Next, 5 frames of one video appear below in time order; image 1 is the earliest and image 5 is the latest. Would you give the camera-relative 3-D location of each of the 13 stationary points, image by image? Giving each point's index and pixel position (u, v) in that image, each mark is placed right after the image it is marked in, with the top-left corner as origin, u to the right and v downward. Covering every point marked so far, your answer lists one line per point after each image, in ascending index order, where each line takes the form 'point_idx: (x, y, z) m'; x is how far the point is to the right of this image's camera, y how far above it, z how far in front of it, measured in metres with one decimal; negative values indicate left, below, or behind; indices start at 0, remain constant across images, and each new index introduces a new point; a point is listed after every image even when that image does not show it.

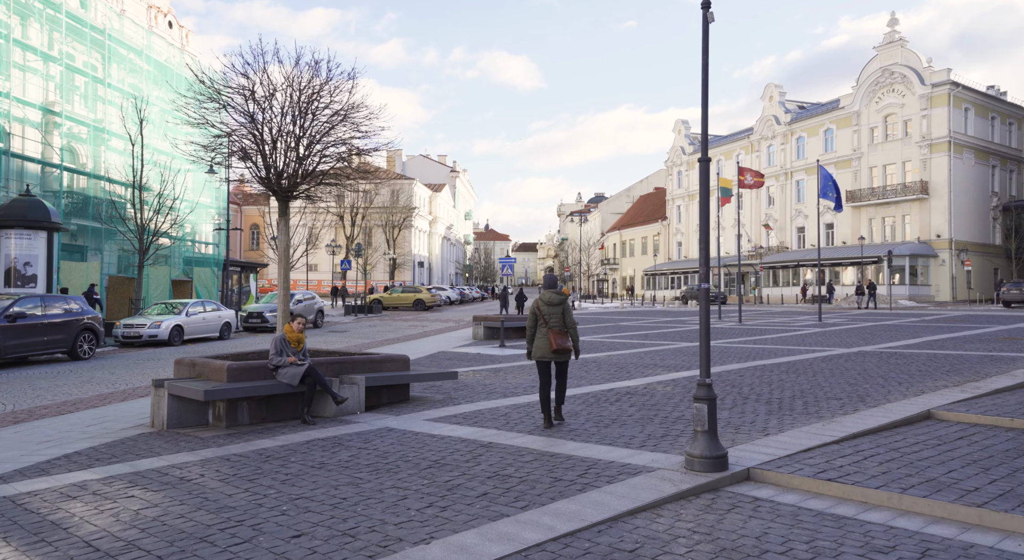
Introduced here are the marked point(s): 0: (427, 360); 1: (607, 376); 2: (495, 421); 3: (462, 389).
0: (-1.8, -1.8, +16.7) m
1: (+1.7, -1.7, +13.7) m
2: (-0.2, -1.6, +8.9) m
3: (-0.8, -1.7, +11.8) m
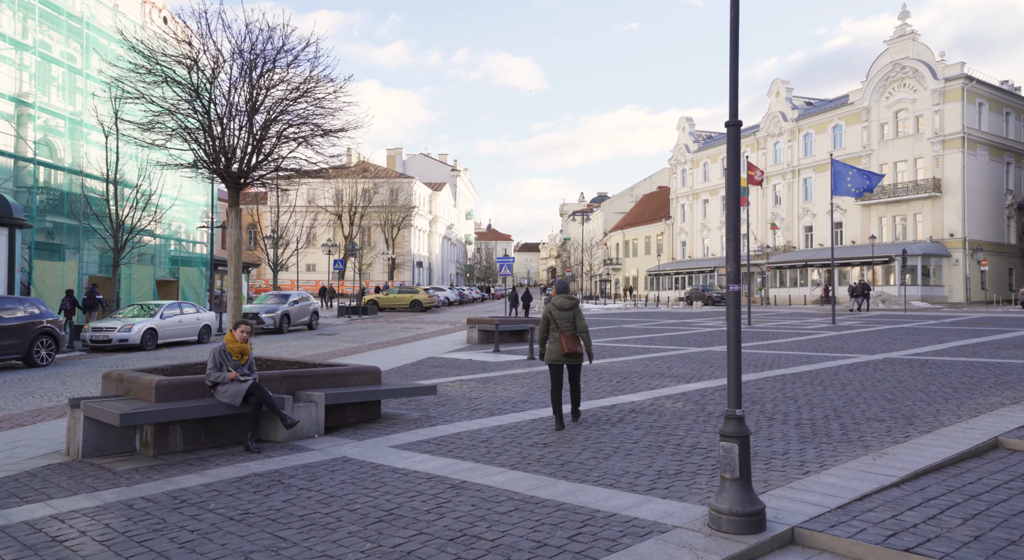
0: (-2.0, -1.8, +15.2) m
1: (+1.5, -1.7, +12.2) m
2: (-0.3, -1.6, +7.4) m
3: (-0.9, -1.7, +10.4) m
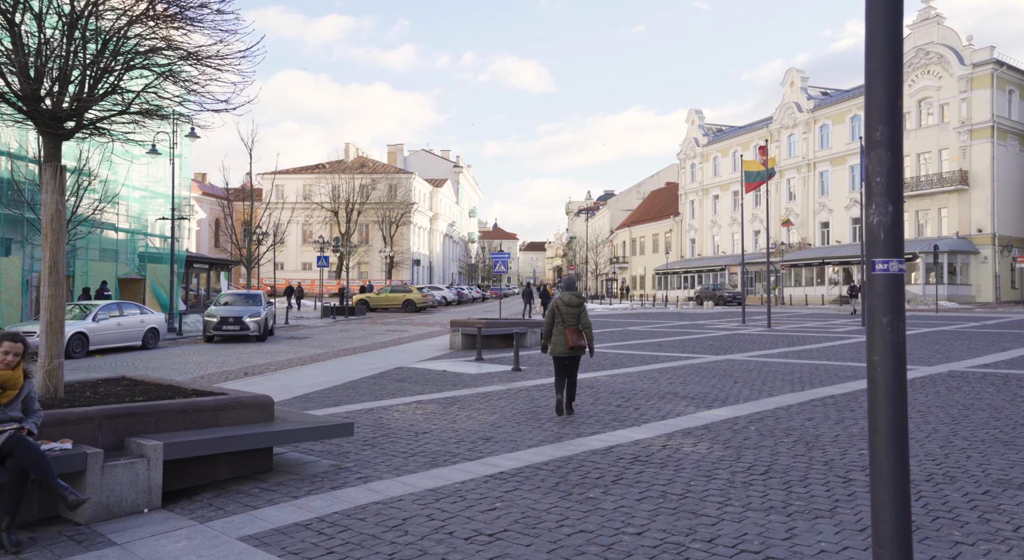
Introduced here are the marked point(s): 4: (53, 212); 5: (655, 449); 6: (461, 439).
0: (-2.4, -1.7, +12.3) m
1: (+1.1, -1.6, +9.2) m
2: (-0.8, -1.5, +4.5) m
3: (-1.3, -1.6, +7.4) m
4: (-3.7, +0.5, +6.4) m
5: (+1.3, -1.6, +7.2) m
6: (-0.5, -1.6, +8.0) m
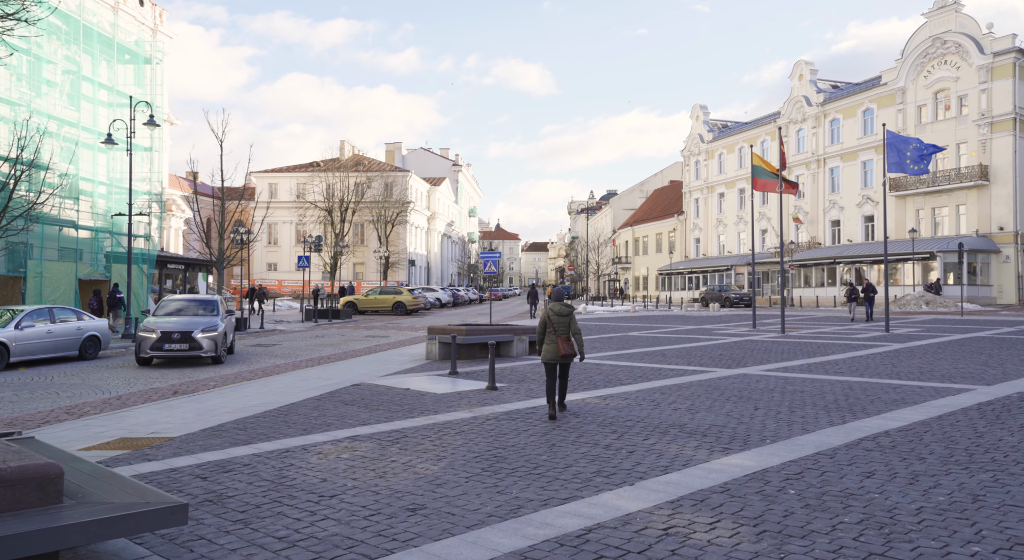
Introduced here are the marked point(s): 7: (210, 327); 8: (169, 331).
0: (-2.8, -1.7, +9.9) m
1: (+0.7, -1.6, +6.9) m
2: (-1.3, -1.6, +2.1) m
3: (-1.8, -1.6, +5.1) m
4: (-4.2, +0.5, +4.0) m
5: (+0.9, -1.6, +4.8) m
6: (-1.0, -1.7, +5.6) m
7: (-8.1, -1.0, +20.9) m
8: (-8.0, -1.1, +18.4) m
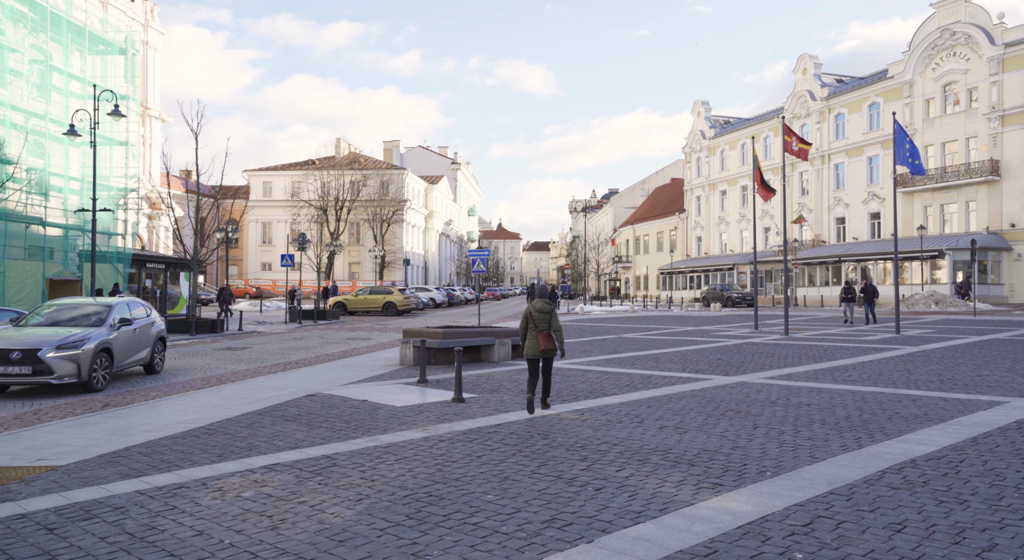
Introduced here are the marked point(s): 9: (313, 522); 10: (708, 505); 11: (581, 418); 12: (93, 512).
0: (-3.2, -1.7, +8.5) m
1: (+0.2, -1.6, +5.5) m
2: (-1.7, -1.5, +0.7) m
3: (-2.3, -1.6, +3.7) m
4: (-4.7, +0.5, +2.6) m
5: (+0.4, -1.6, +3.4) m
6: (-1.4, -1.6, +4.2) m
7: (-8.5, -1.0, +19.5) m
8: (-8.4, -1.1, +17.0) m
9: (-1.4, -1.7, +5.3) m
10: (+1.4, -1.6, +5.5) m
11: (+0.9, -1.7, +9.5) m
12: (-3.1, -1.7, +5.7) m
